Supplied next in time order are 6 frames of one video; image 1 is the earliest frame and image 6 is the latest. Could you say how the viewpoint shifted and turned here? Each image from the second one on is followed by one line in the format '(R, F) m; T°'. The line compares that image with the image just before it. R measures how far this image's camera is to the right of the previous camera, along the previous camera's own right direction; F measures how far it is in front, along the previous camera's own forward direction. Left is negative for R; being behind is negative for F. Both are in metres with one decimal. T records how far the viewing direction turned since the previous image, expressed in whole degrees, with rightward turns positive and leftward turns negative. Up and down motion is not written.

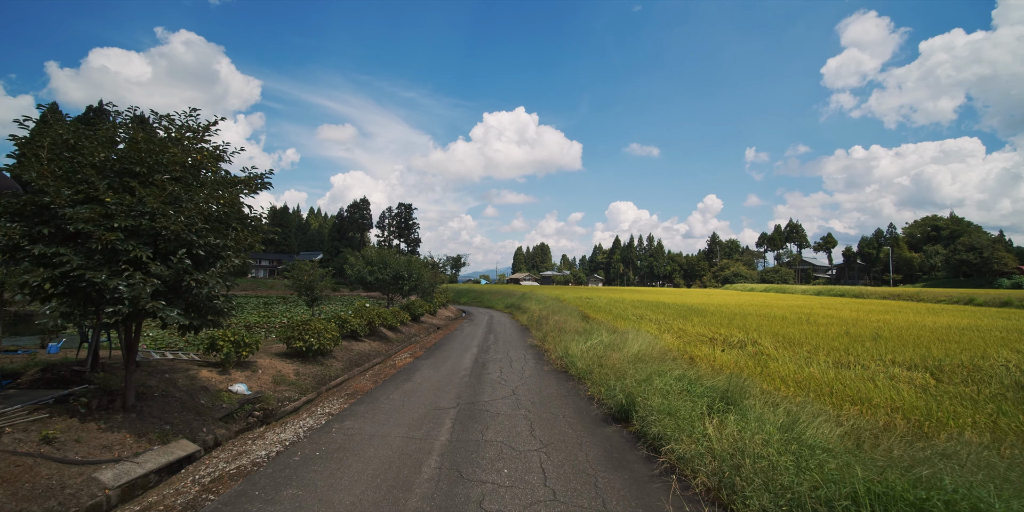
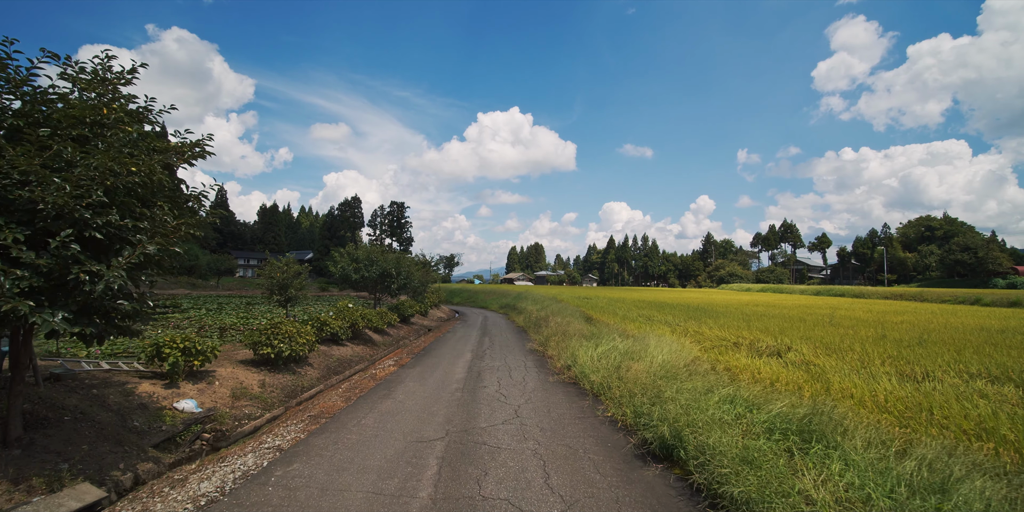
(-0.1, +1.2) m; +1°
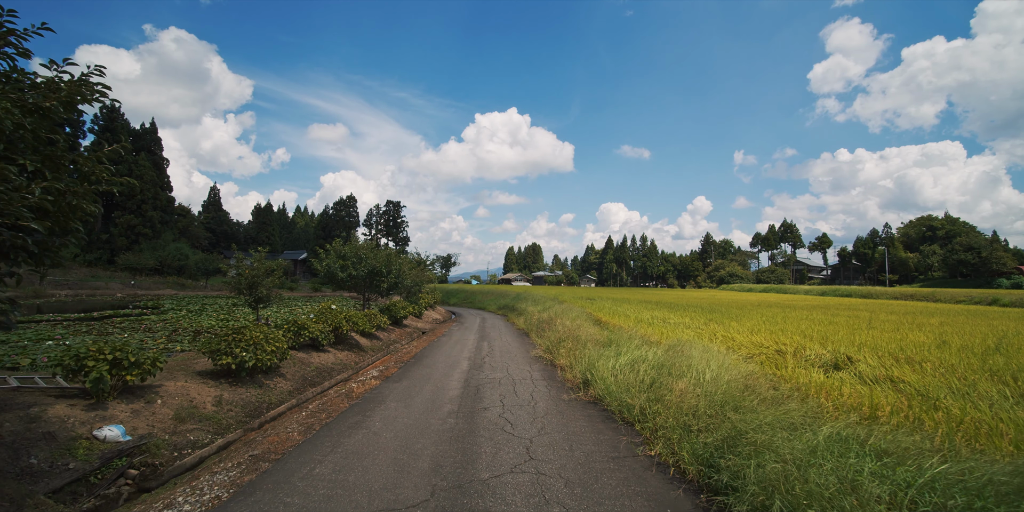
(-0.1, +1.3) m; 0°
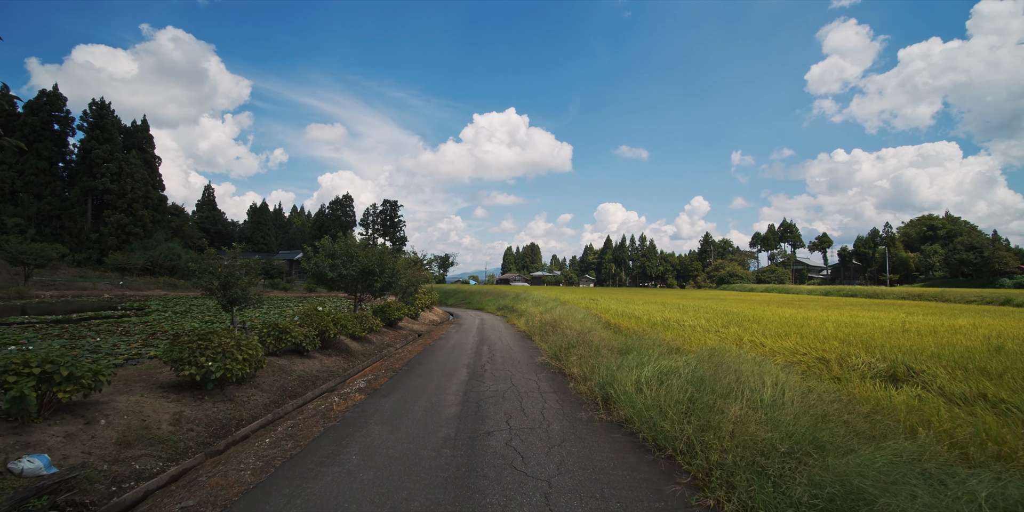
(-0.1, +0.9) m; 0°
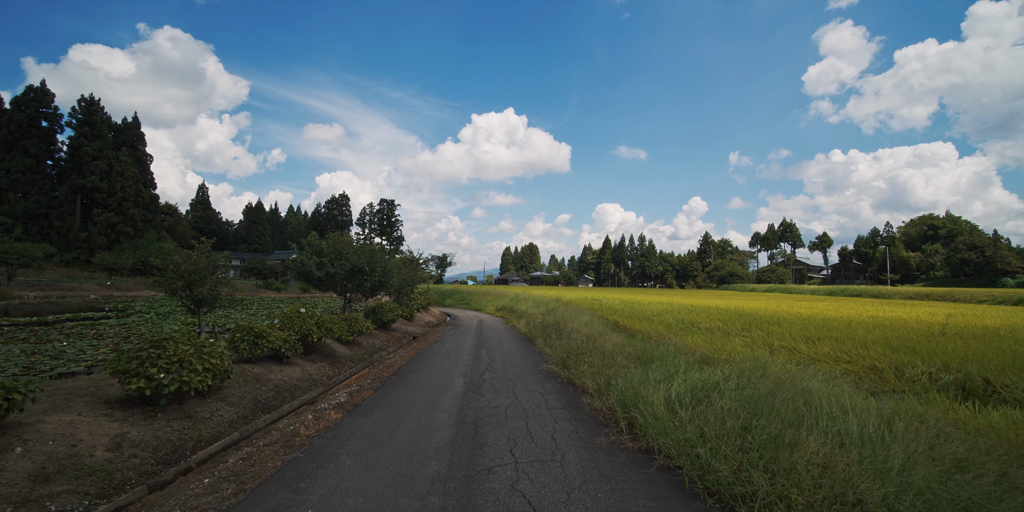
(-0.1, +0.9) m; 0°
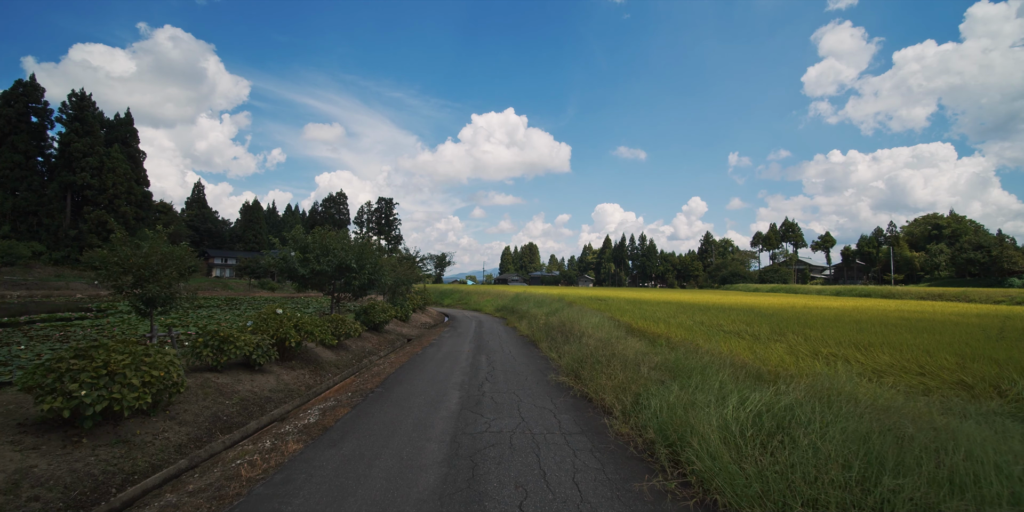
(-0.1, +1.1) m; 0°
